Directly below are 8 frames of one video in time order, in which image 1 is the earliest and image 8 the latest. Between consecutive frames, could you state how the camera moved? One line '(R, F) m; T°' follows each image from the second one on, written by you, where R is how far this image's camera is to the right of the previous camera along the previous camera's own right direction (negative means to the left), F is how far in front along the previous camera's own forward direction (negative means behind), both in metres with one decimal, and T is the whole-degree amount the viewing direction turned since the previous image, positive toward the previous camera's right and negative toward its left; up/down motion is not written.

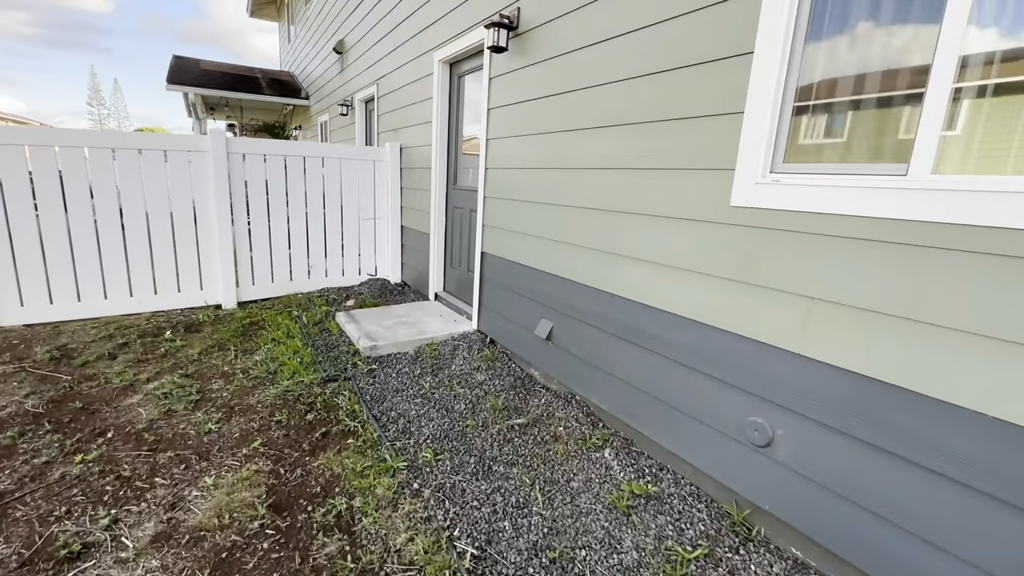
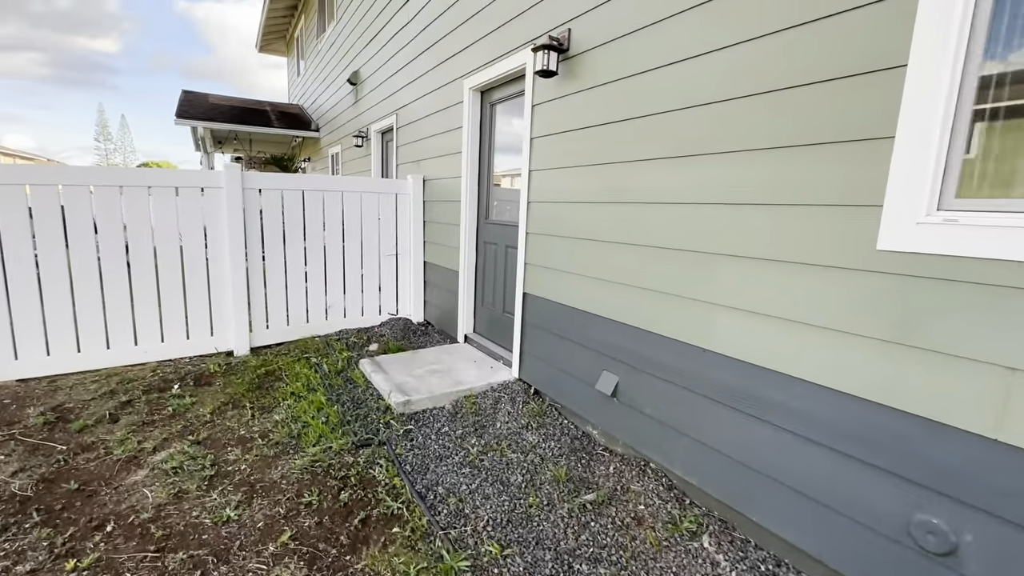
(-0.3, +0.3) m; 0°
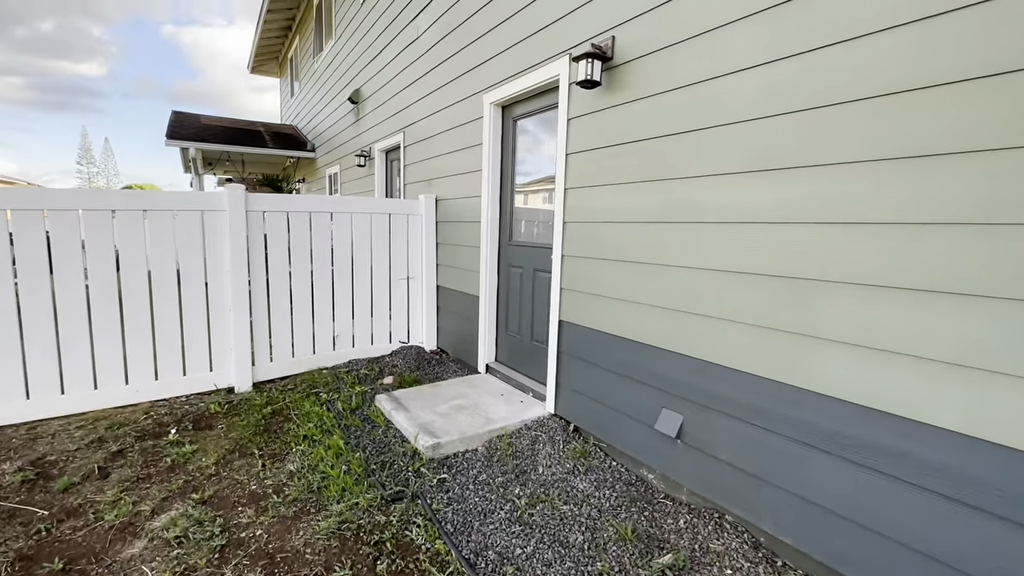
(-0.3, +0.2) m; +1°
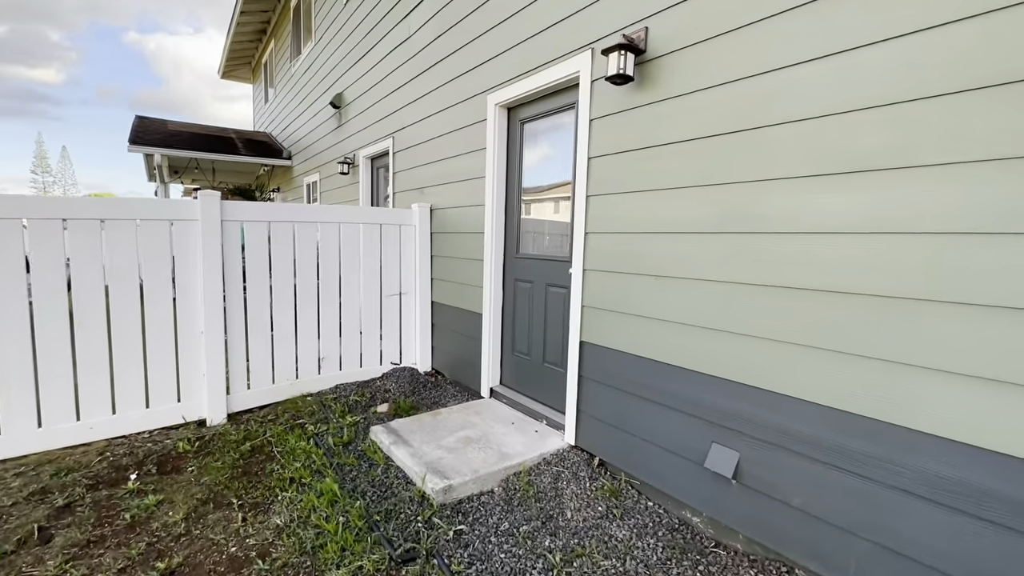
(-0.2, +0.3) m; +3°
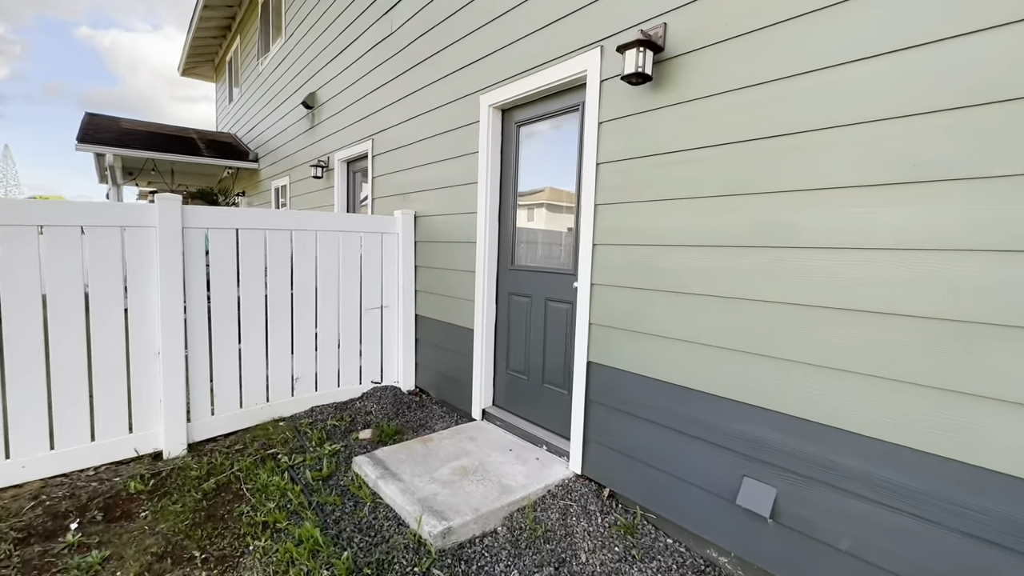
(-0.1, +0.2) m; +4°
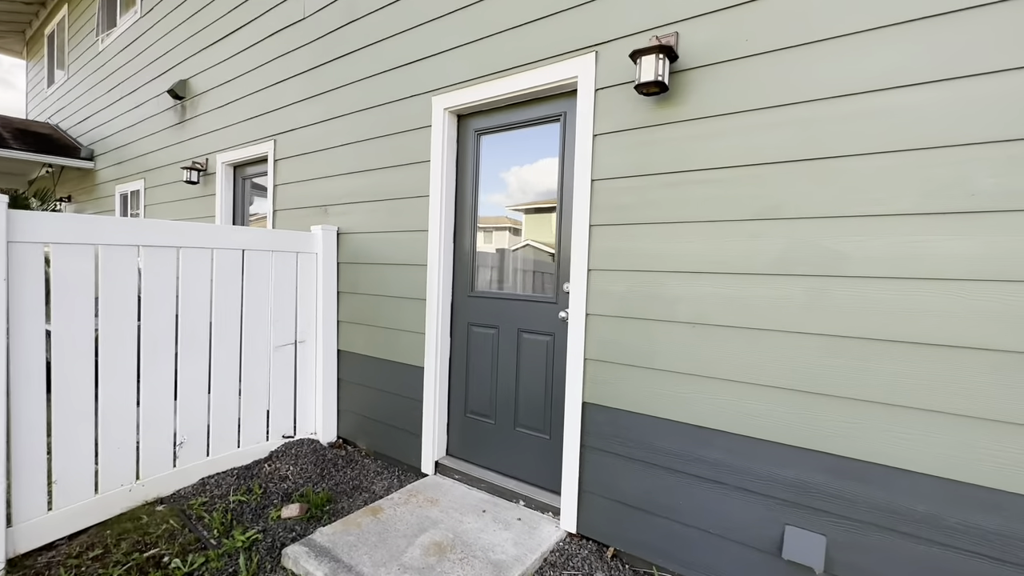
(-0.4, +0.4) m; +15°
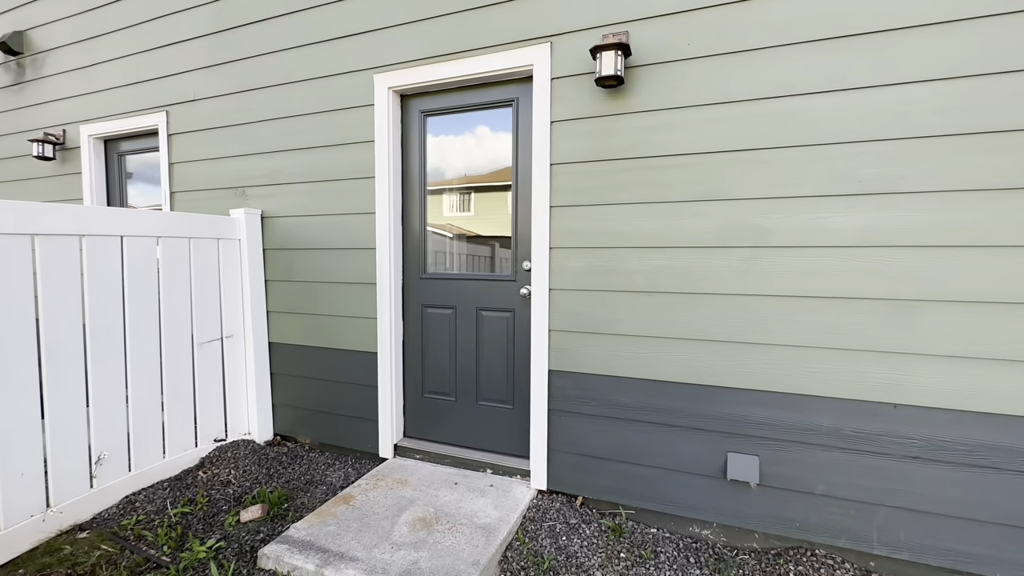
(-0.4, -0.1) m; +14°
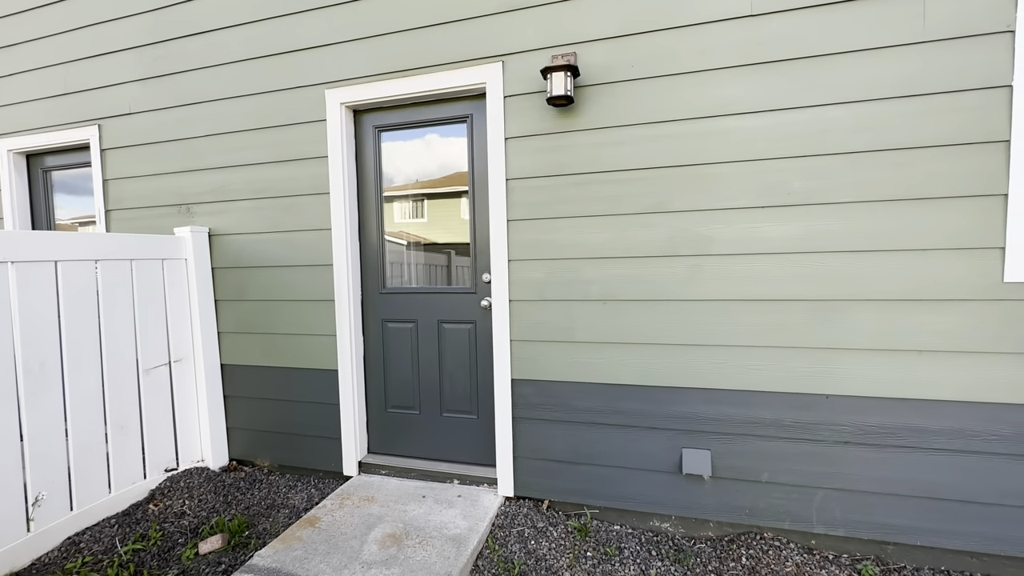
(0.0, -0.1) m; +5°
